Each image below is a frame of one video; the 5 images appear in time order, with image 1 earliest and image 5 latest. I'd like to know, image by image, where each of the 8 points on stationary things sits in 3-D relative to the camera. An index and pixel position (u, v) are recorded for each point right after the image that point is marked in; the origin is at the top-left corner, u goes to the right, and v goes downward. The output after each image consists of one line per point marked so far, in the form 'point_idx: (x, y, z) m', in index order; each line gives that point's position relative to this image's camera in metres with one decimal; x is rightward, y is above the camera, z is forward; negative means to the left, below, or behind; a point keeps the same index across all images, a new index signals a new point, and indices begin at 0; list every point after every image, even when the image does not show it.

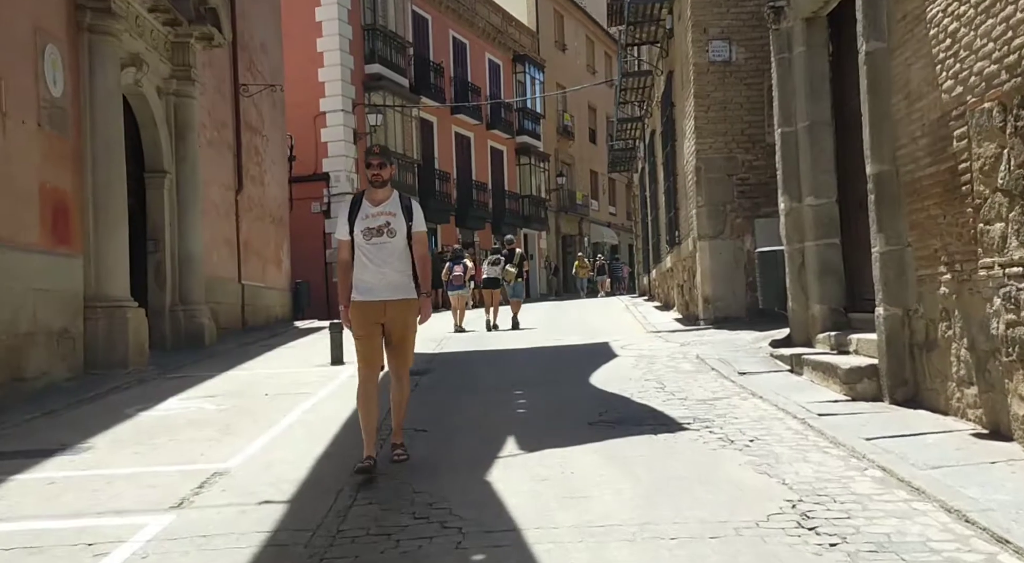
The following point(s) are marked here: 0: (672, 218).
0: (+2.9, +1.2, +18.1) m
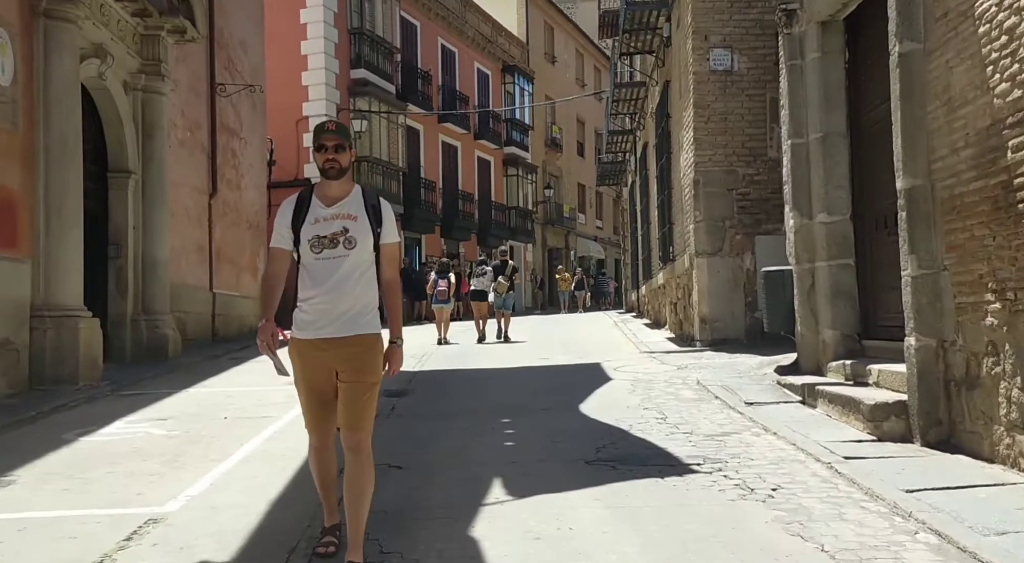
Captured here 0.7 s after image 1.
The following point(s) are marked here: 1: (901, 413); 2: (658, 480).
0: (+2.7, +0.8, +17.3) m
1: (+2.7, -0.9, +6.9) m
2: (+0.9, -1.2, +5.9) m
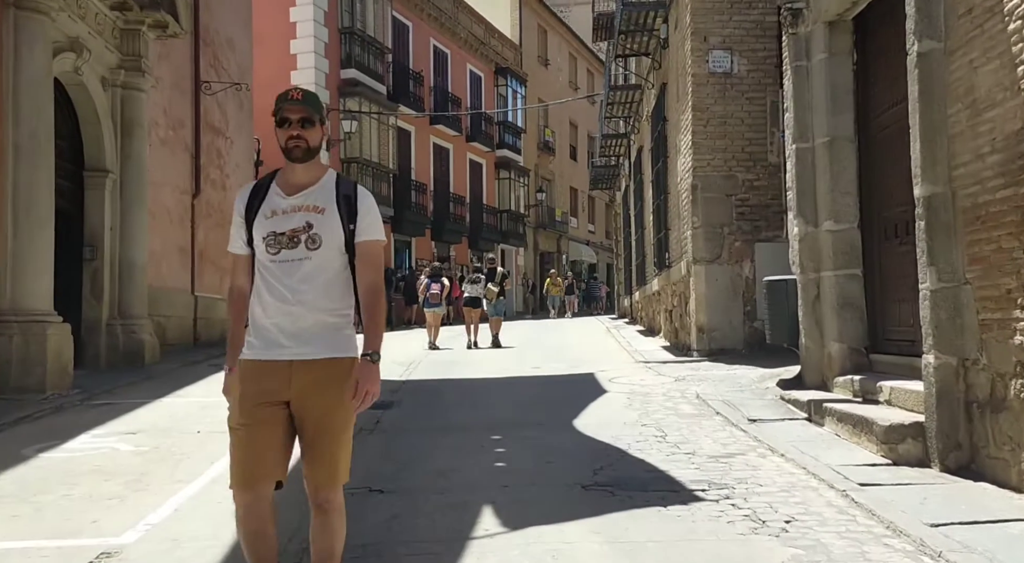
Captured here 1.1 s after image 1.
0: (+2.5, +0.7, +16.9) m
1: (+2.6, -1.0, +6.4) m
2: (+0.8, -1.2, +5.5) m
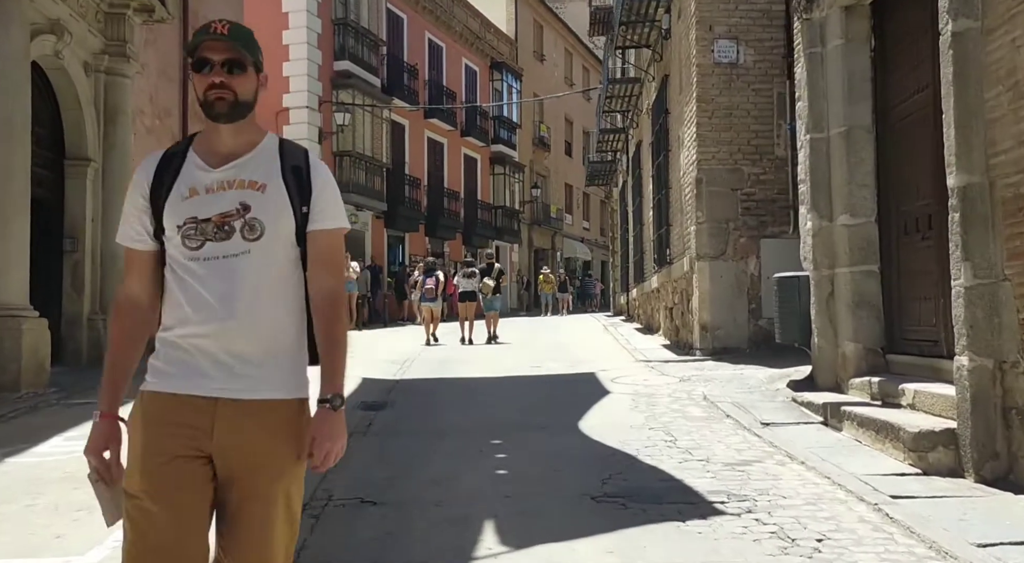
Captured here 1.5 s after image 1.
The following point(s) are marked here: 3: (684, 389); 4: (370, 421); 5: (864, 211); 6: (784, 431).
0: (+2.5, +0.8, +16.5) m
1: (+2.6, -1.0, +6.0) m
2: (+0.8, -1.2, +5.1) m
3: (+1.7, -1.1, +10.0) m
4: (-1.2, -1.2, +8.8) m
5: (+3.1, +0.6, +8.6) m
6: (+2.1, -1.1, +7.6) m
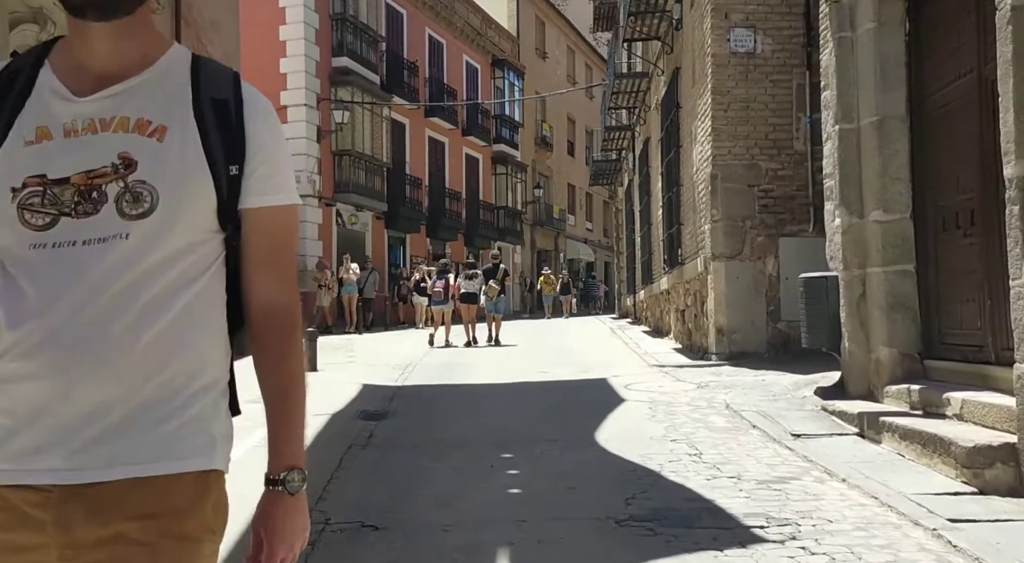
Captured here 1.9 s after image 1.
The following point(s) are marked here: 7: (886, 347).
0: (+2.6, +0.8, +15.9) m
1: (+2.7, -1.0, +5.4) m
2: (+0.9, -1.2, +4.5) m
3: (+1.8, -1.1, +9.4) m
4: (-1.2, -1.2, +8.2) m
5: (+3.1, +0.6, +8.1) m
6: (+2.2, -1.1, +7.0) m
7: (+3.0, -0.5, +8.1) m
